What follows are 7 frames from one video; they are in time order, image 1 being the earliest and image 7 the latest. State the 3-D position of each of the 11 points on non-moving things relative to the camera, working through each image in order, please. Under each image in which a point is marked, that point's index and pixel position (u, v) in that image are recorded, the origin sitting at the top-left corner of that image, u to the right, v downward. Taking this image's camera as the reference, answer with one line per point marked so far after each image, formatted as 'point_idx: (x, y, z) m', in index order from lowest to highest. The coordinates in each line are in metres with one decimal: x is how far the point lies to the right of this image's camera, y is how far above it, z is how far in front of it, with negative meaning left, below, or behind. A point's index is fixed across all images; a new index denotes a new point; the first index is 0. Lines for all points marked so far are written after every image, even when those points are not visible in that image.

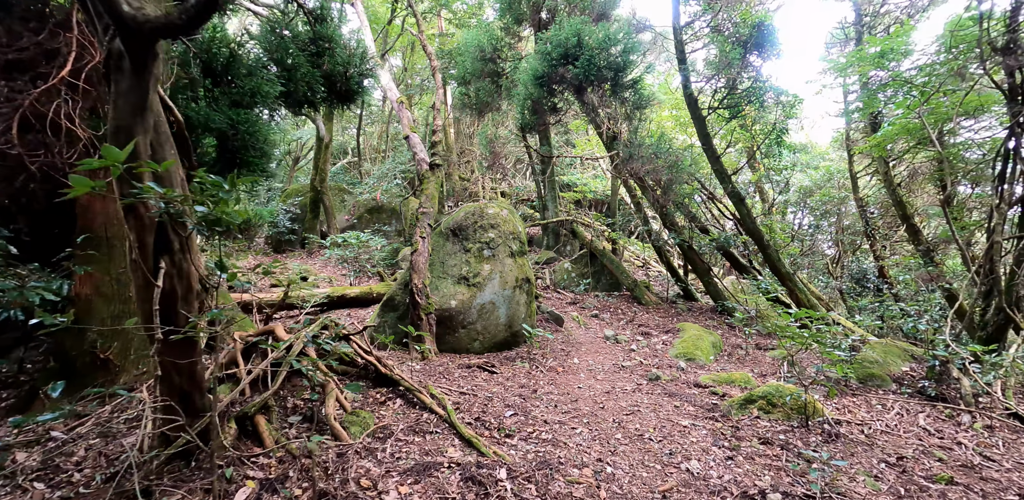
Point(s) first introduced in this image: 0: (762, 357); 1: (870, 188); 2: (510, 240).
0: (+3.6, -1.5, +7.6) m
1: (+9.6, +1.6, +14.2) m
2: (-0.1, +0.1, +6.5) m
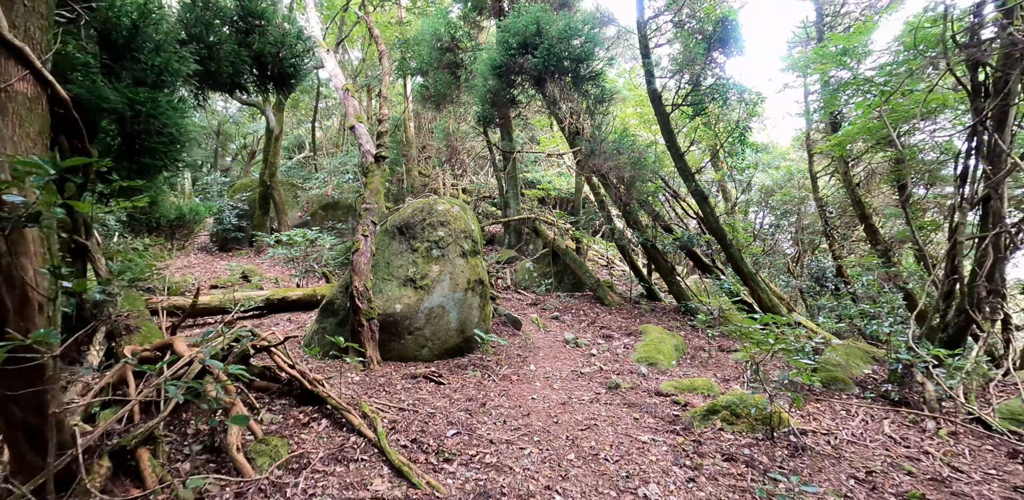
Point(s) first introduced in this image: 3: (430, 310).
0: (+3.0, -1.5, +7.4) m
1: (+8.6, +1.7, +14.3) m
2: (-0.6, +0.1, +6.0) m
3: (-0.9, -0.7, +5.7) m
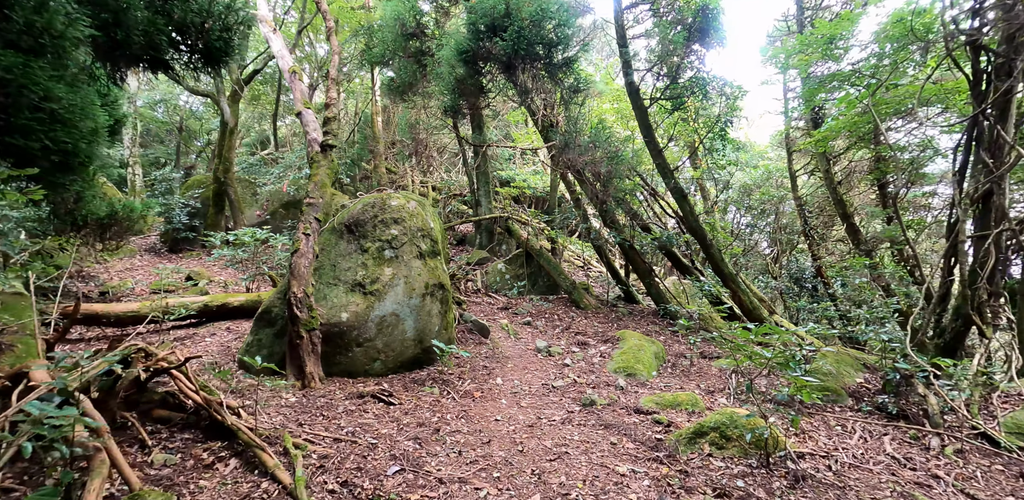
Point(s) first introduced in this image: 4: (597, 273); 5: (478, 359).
0: (+2.5, -1.5, +6.9) m
1: (+7.9, +1.7, +14.0) m
2: (-1.0, +0.1, +5.4) m
3: (-1.2, -0.7, +5.0) m
4: (+2.0, -0.6, +12.7) m
5: (-0.4, -1.3, +6.2) m
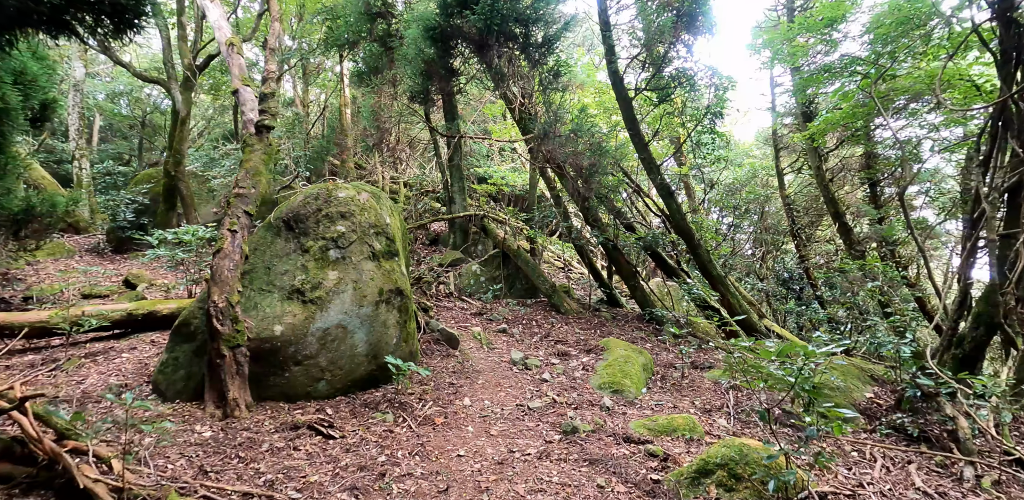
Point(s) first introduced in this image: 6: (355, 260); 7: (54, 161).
0: (+2.2, -1.5, +6.2) m
1: (+7.3, +1.6, +13.6) m
2: (-1.2, +0.1, +4.6) m
3: (-1.5, -0.7, +4.2) m
4: (+1.5, -0.6, +12.0) m
5: (-0.7, -1.3, +5.4) m
6: (-1.3, -0.1, +4.5) m
7: (-13.5, +2.6, +15.8) m
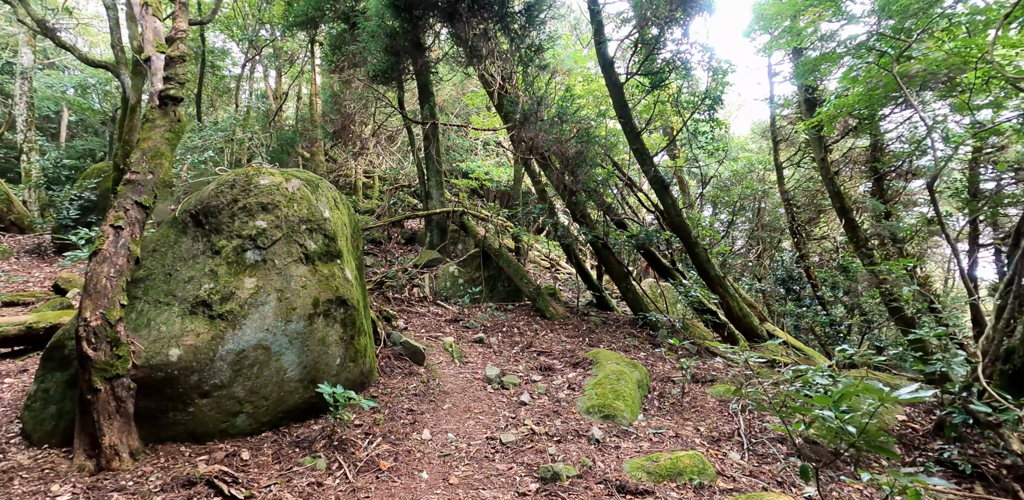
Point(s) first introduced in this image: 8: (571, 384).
0: (+2.0, -1.5, +5.4) m
1: (+6.9, +1.7, +12.8) m
2: (-1.5, +0.1, +3.7) m
3: (-1.7, -0.7, +3.3) m
4: (+1.1, -0.5, +11.1) m
5: (-0.9, -1.3, +4.5) m
6: (-1.6, -0.1, +3.6) m
7: (-14.0, +2.6, +14.7) m
8: (+0.6, -1.3, +5.3) m
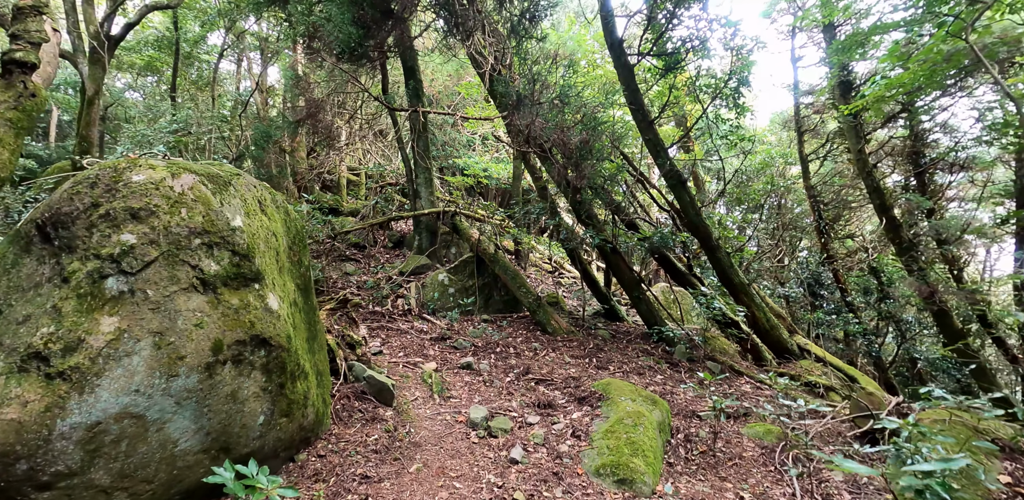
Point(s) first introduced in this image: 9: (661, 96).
0: (+1.9, -1.6, +4.3) m
1: (+6.9, +1.7, +11.7) m
2: (-1.6, 0.0, +2.7) m
3: (-1.8, -0.8, +2.3) m
4: (+1.1, -0.6, +10.1) m
5: (-1.0, -1.4, +3.5) m
6: (-1.7, -0.2, +2.5) m
7: (-14.0, +2.5, +13.7) m
8: (+0.5, -1.4, +4.2) m
9: (+2.5, +2.6, +8.9) m
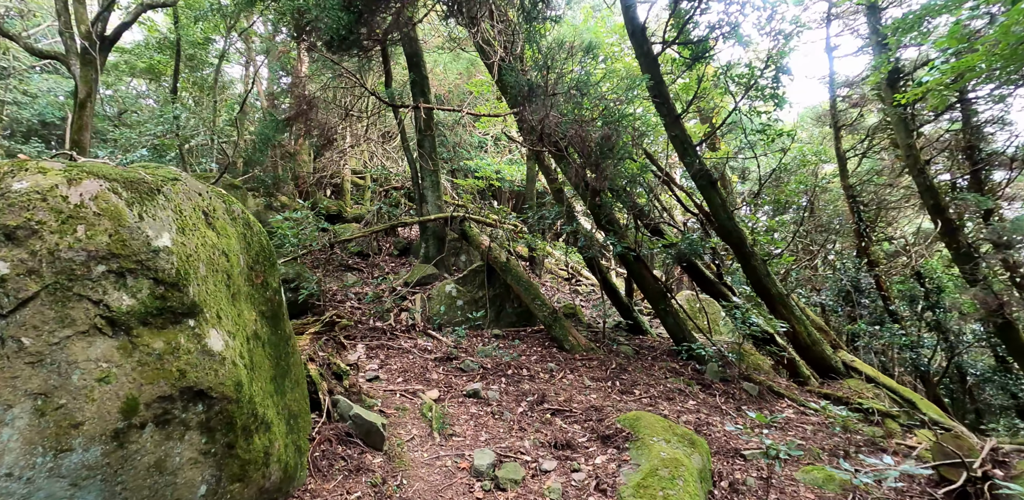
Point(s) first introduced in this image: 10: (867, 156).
0: (+2.0, -1.7, +3.6) m
1: (+7.1, +1.6, +10.8) m
2: (-1.5, -0.1, +2.0) m
3: (-1.8, -0.9, +1.7) m
4: (+1.3, -0.7, +9.4) m
5: (-1.0, -1.5, +2.8) m
6: (-1.6, -0.3, +1.9) m
7: (-13.7, +2.2, +13.5) m
8: (+0.6, -1.5, +3.5) m
9: (+2.7, +2.5, +8.1) m
10: (+6.7, +1.8, +10.1) m
